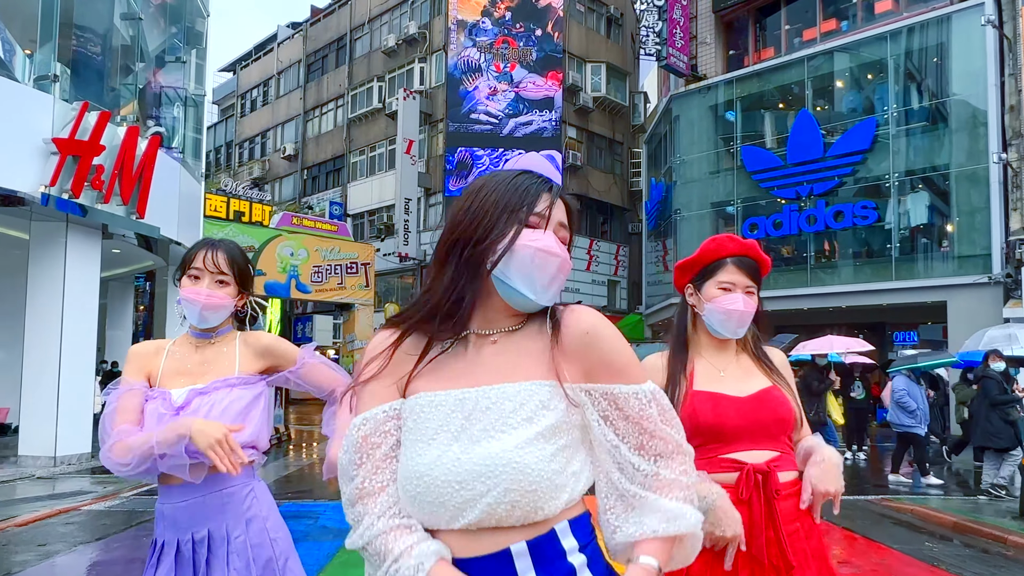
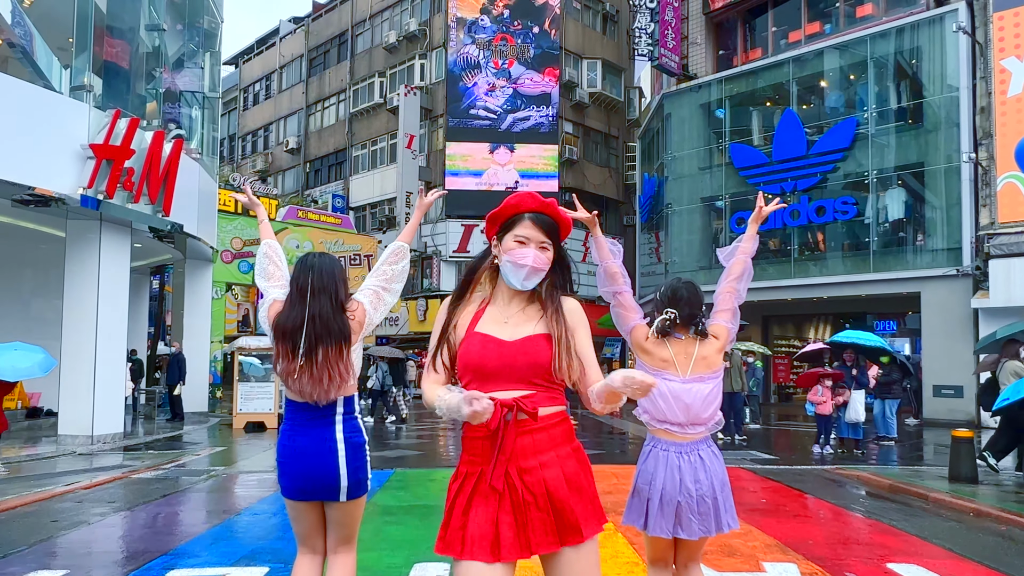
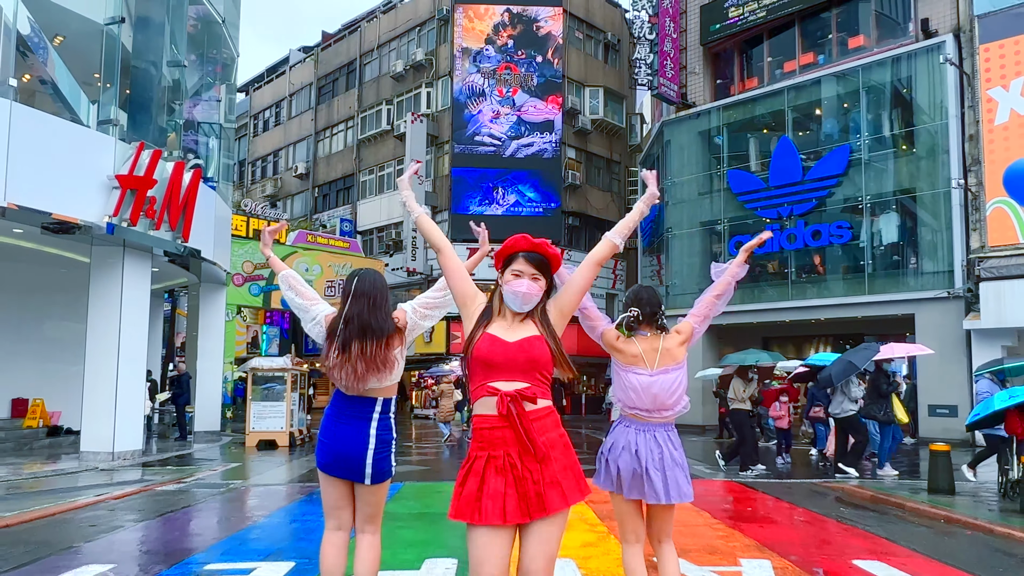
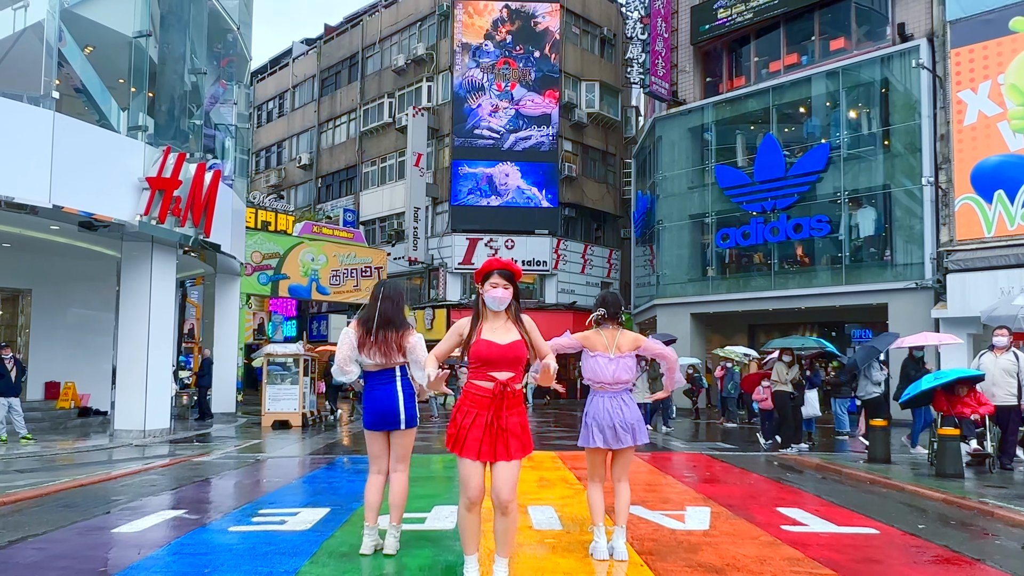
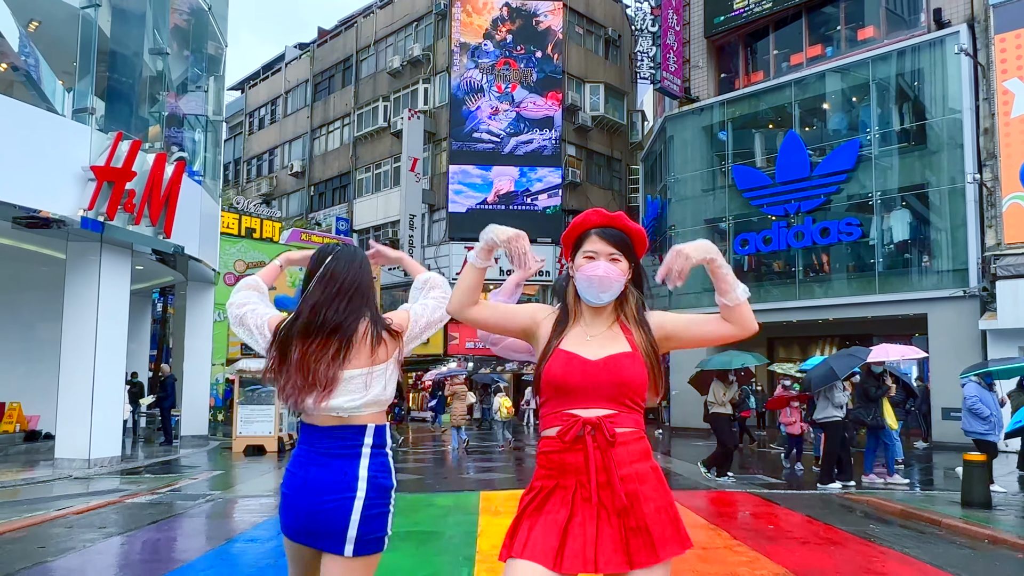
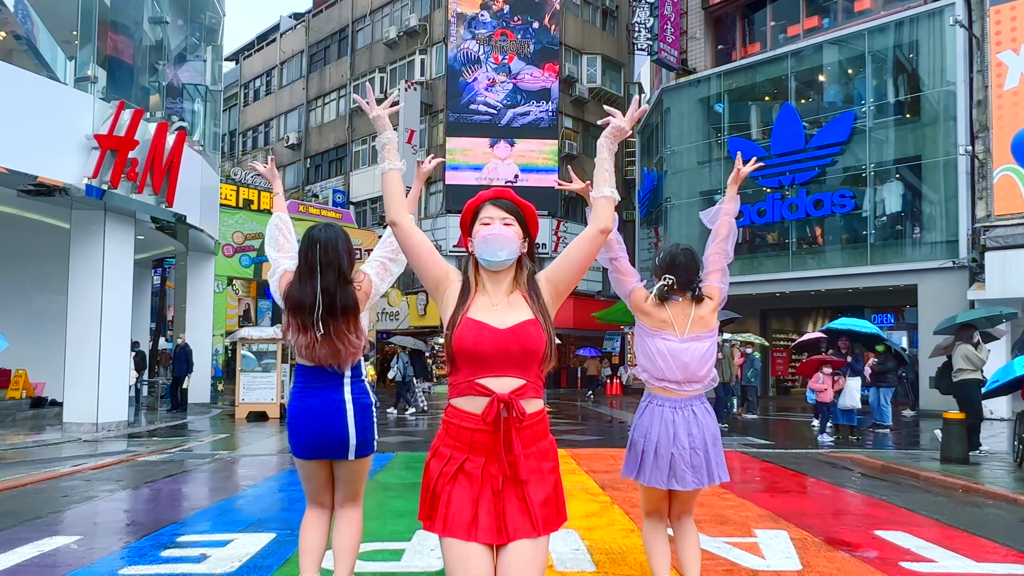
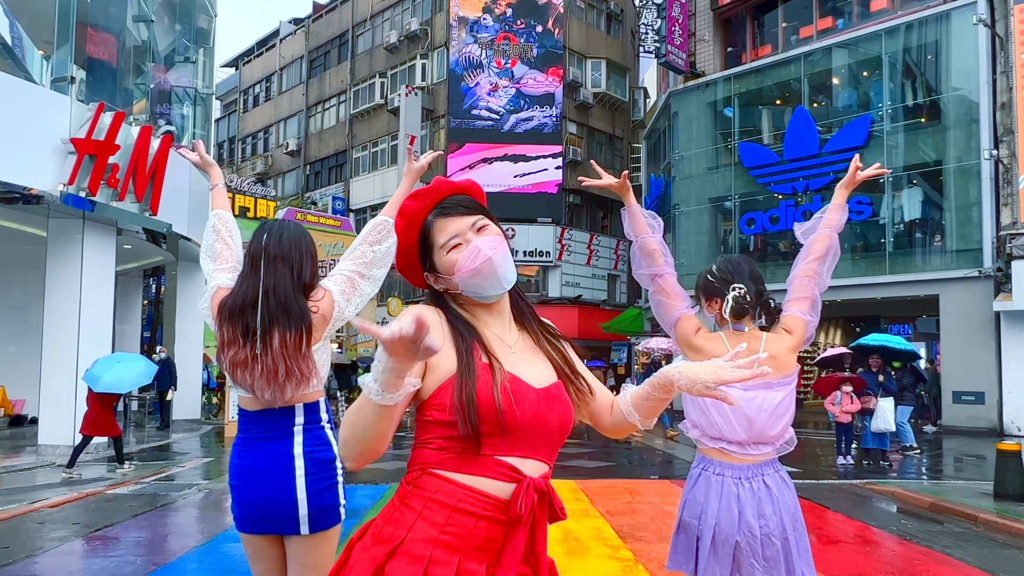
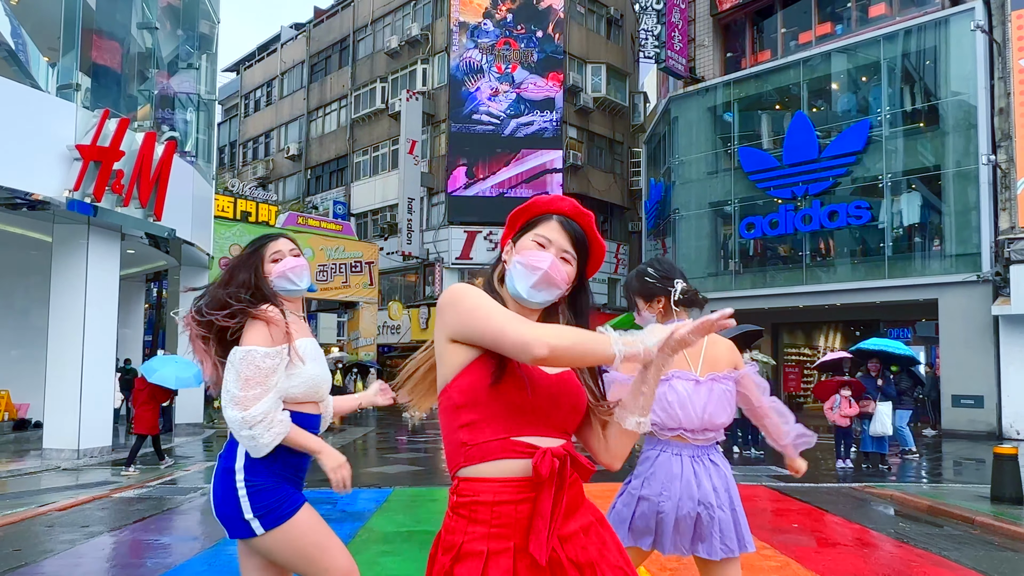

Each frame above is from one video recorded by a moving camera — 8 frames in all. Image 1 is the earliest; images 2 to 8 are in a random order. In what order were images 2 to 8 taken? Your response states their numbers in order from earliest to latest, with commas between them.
5, 3, 4, 6, 2, 7, 8
